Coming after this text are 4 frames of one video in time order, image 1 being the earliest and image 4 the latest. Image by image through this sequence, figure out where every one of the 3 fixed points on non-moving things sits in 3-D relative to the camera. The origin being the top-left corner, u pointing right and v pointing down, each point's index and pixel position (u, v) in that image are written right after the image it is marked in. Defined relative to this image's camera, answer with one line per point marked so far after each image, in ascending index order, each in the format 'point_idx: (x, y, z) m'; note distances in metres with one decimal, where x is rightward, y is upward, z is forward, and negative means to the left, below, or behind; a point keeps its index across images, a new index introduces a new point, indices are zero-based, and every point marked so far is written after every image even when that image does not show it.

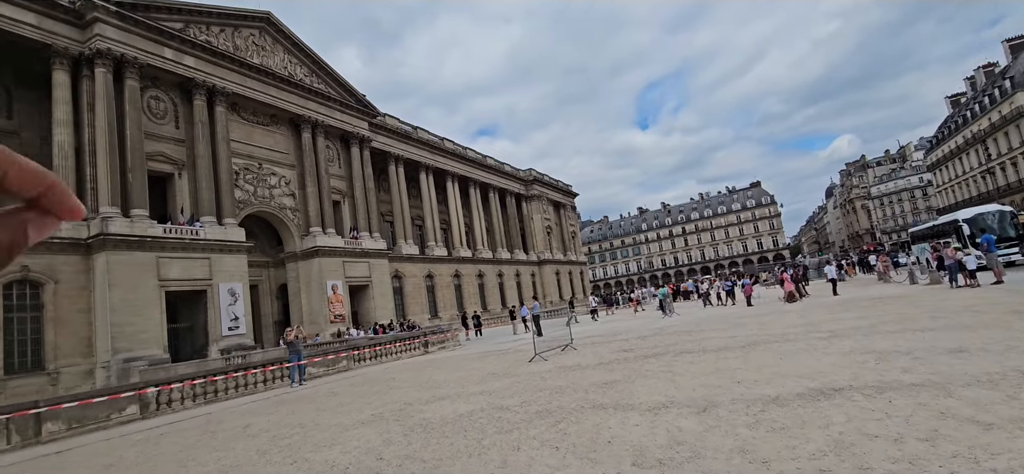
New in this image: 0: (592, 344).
0: (+1.8, -2.6, +12.0) m
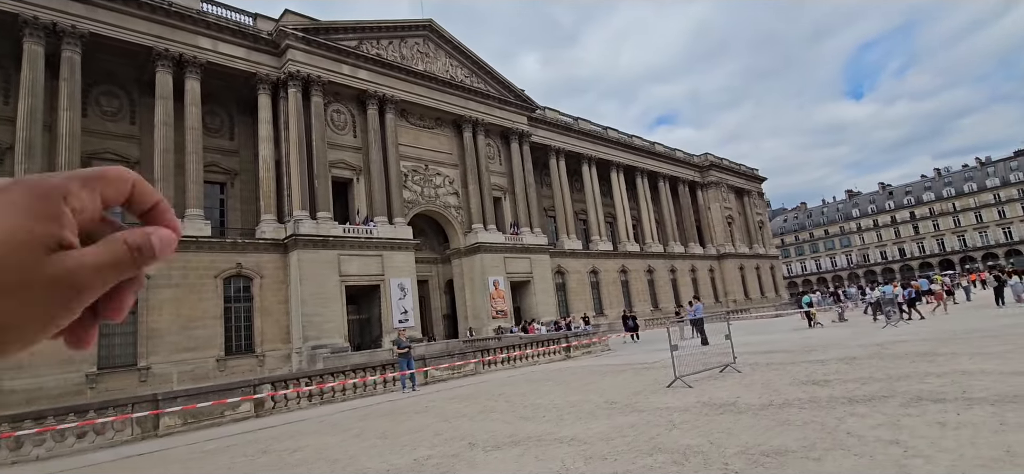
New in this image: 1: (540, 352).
0: (+4.6, -2.3, +9.2) m
1: (+1.1, -3.8, +17.0) m
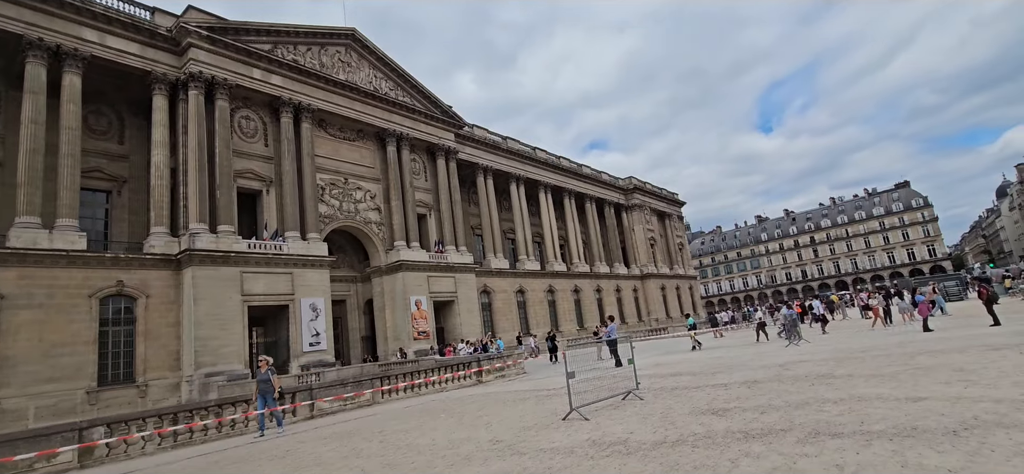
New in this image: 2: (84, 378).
0: (+2.9, -2.6, +9.0) m
1: (-1.6, -4.3, +16.2) m
2: (-14.6, -4.8, +17.5) m
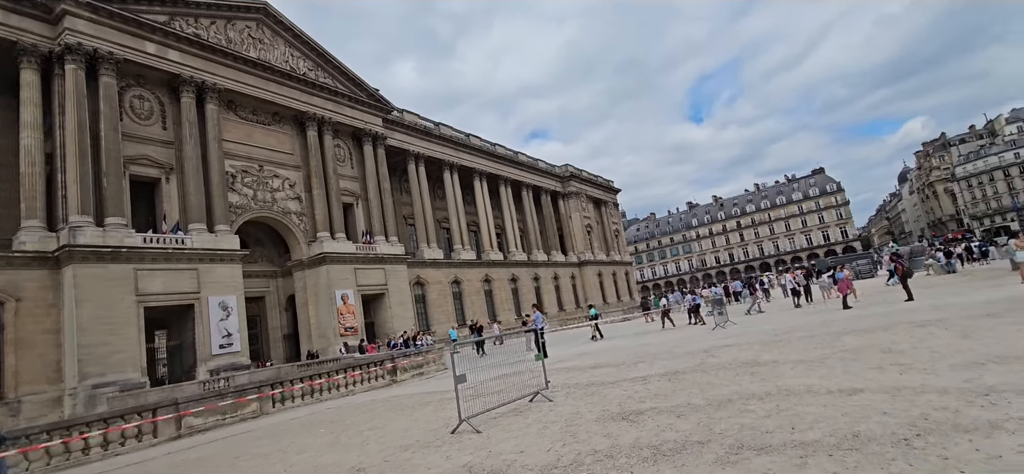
0: (+1.5, -2.3, +8.4) m
1: (-3.8, -4.0, +15.1) m
2: (-16.8, -4.7, +14.9) m
